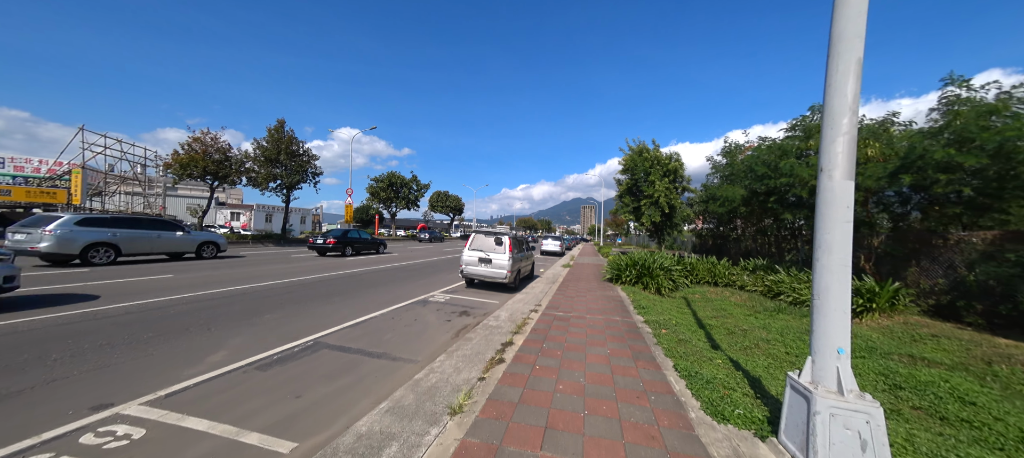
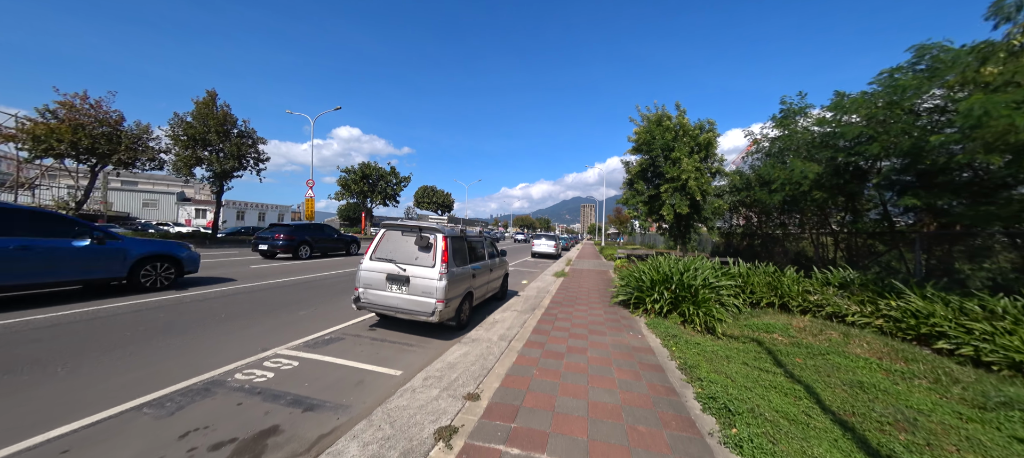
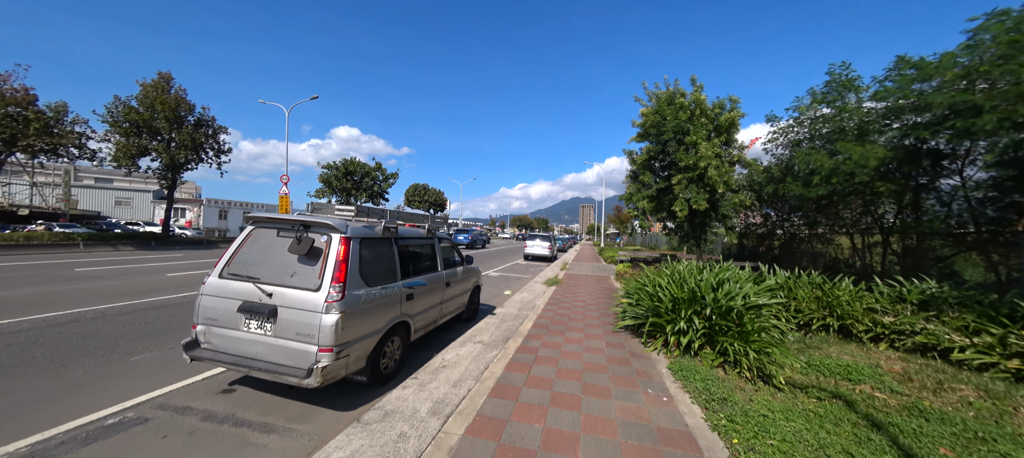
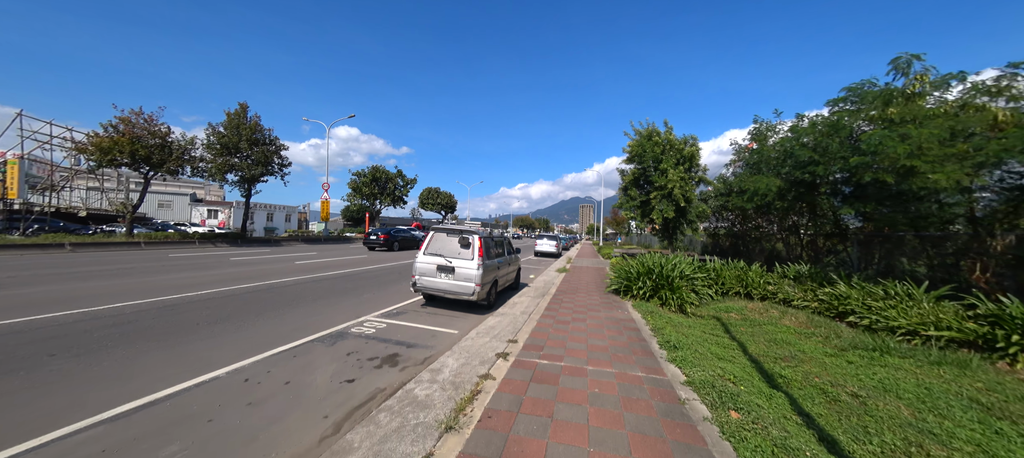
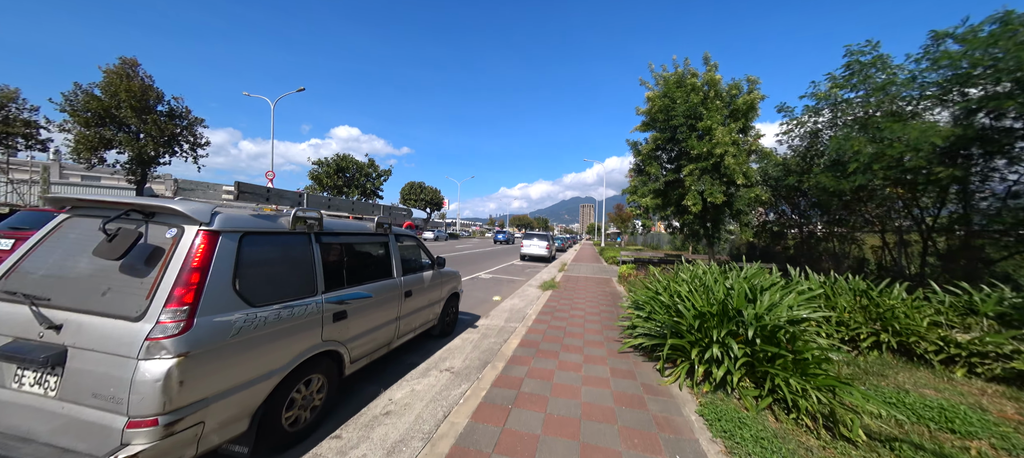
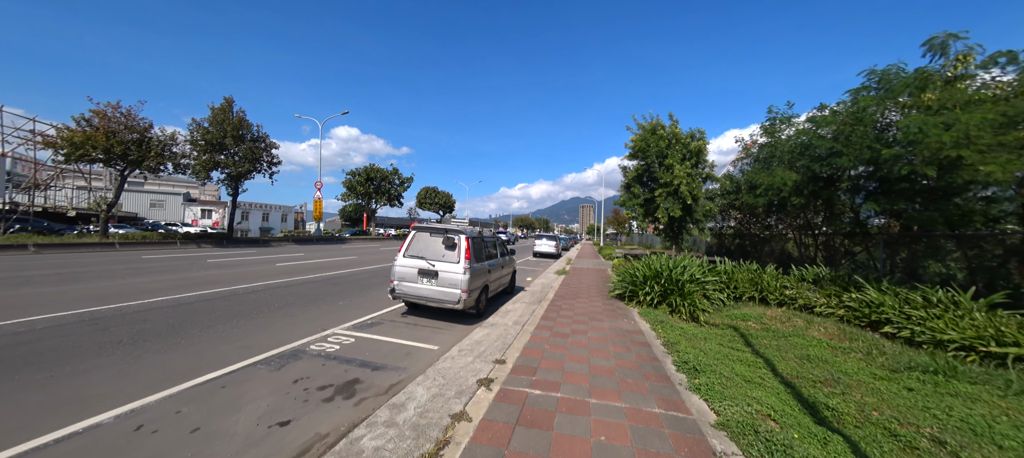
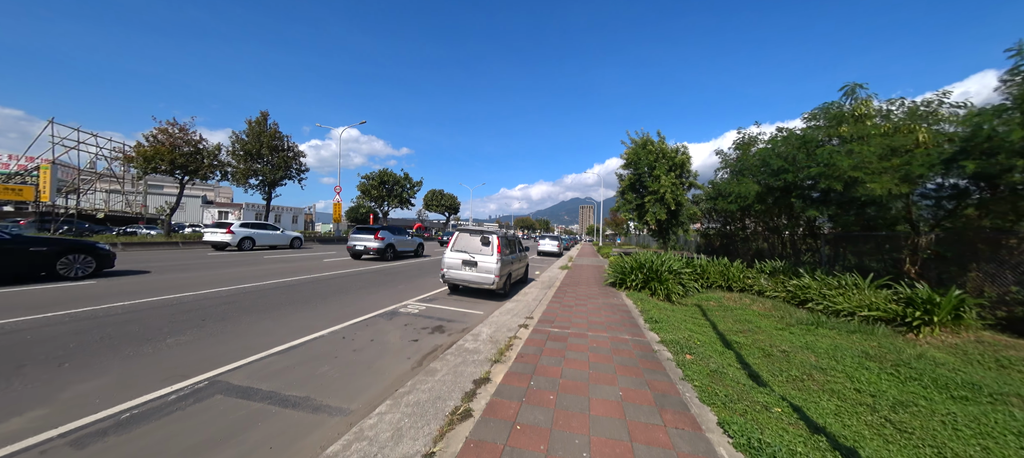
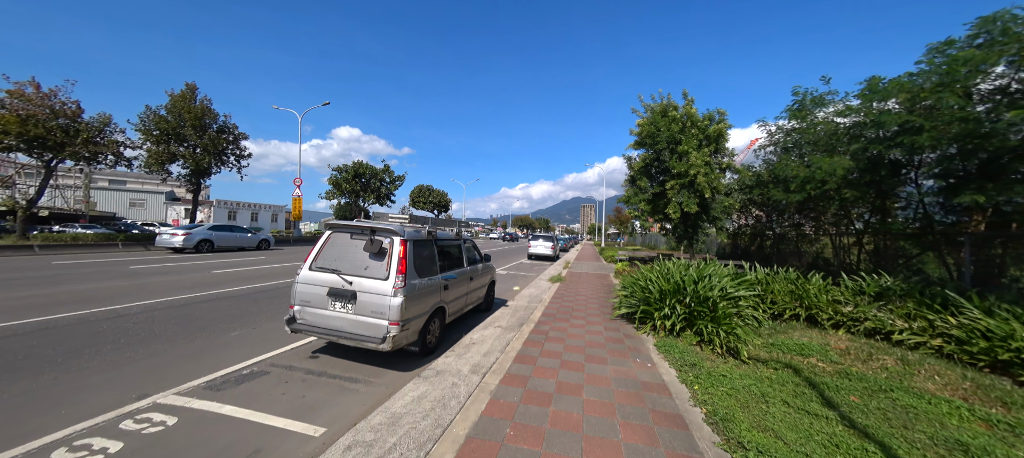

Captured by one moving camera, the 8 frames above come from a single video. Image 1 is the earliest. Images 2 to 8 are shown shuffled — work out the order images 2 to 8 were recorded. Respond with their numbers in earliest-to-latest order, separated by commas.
7, 4, 6, 2, 8, 3, 5
